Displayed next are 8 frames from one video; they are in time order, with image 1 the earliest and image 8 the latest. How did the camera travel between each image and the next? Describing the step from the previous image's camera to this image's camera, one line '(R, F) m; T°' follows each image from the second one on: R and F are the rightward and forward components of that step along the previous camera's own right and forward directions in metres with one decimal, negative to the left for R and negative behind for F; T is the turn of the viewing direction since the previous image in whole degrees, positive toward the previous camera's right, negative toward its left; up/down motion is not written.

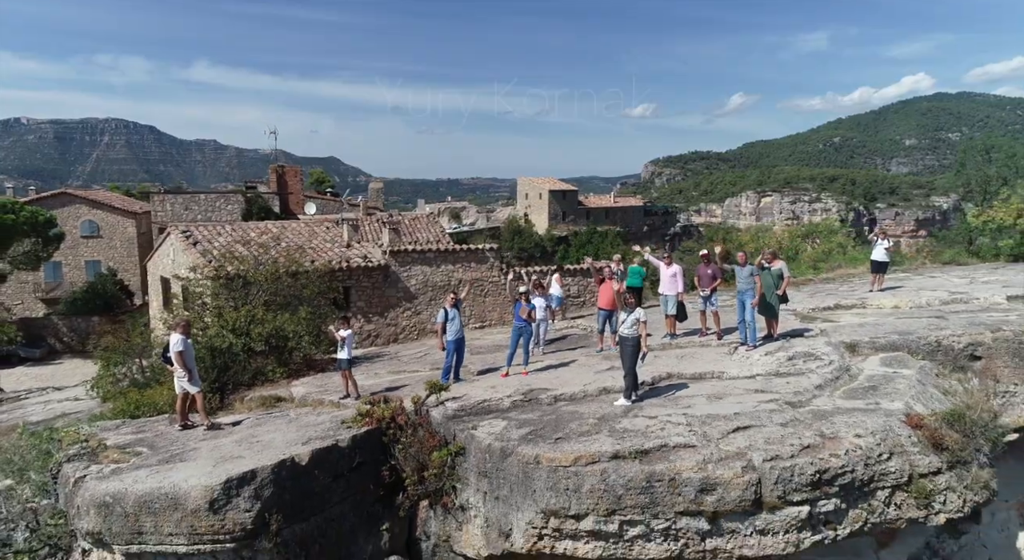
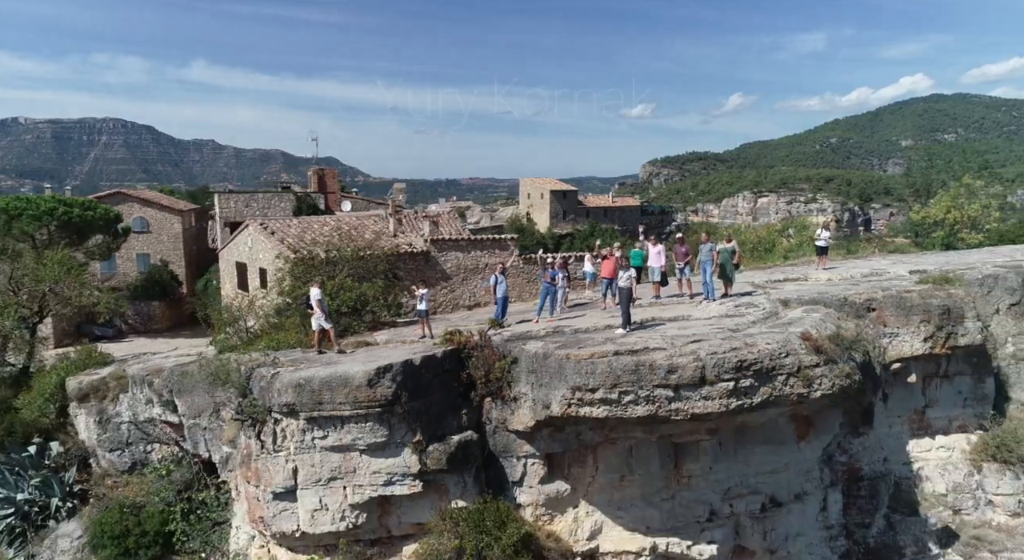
(-0.4, -2.1) m; 0°
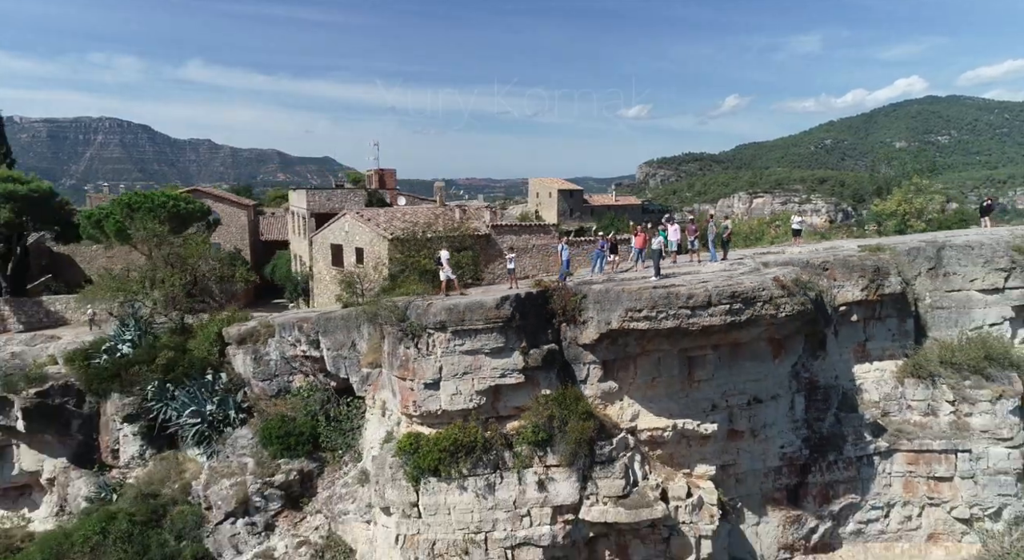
(-1.1, -3.0) m; 0°
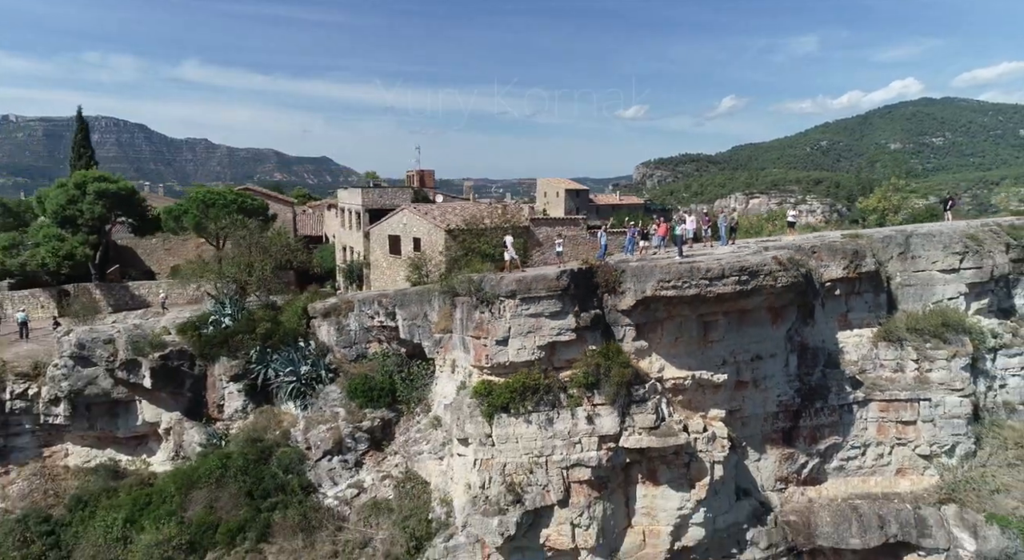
(-1.0, -2.3) m; 0°
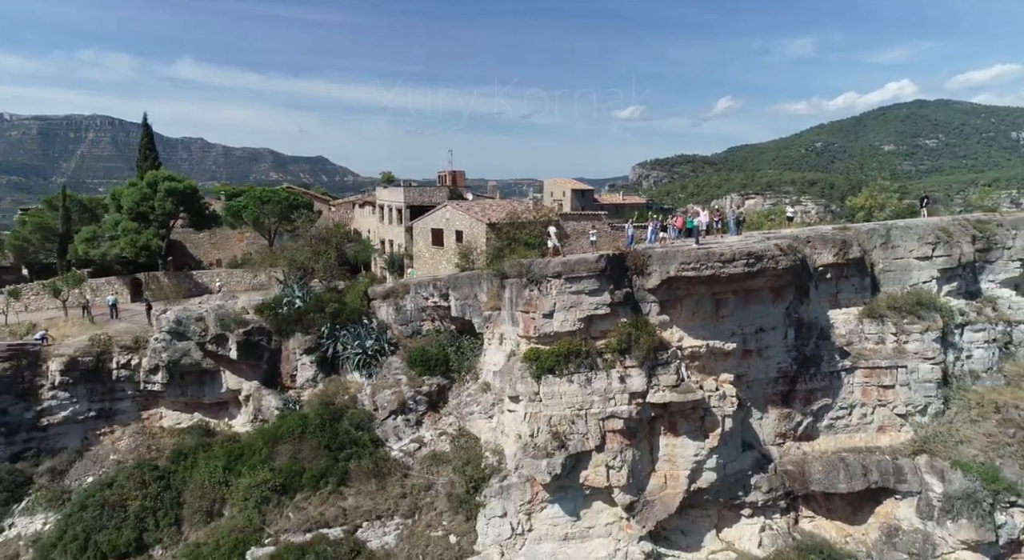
(-1.0, -2.2) m; 0°
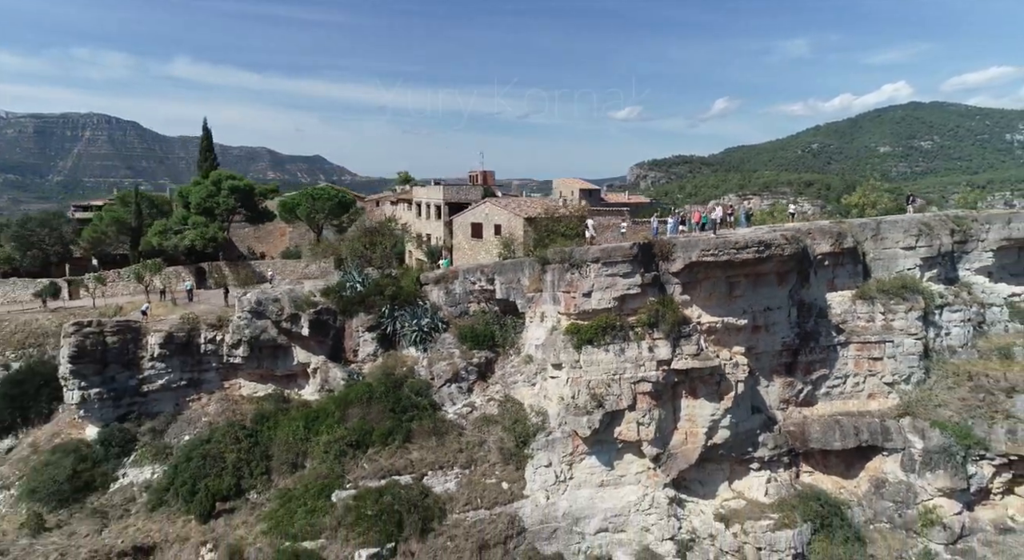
(-1.2, -2.3) m; 0°
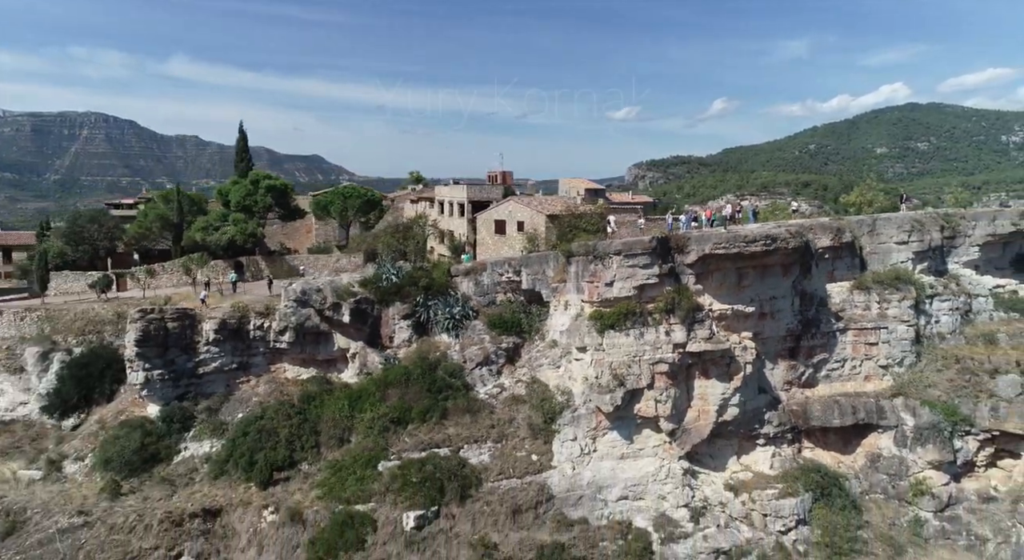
(-0.9, -1.5) m; 0°
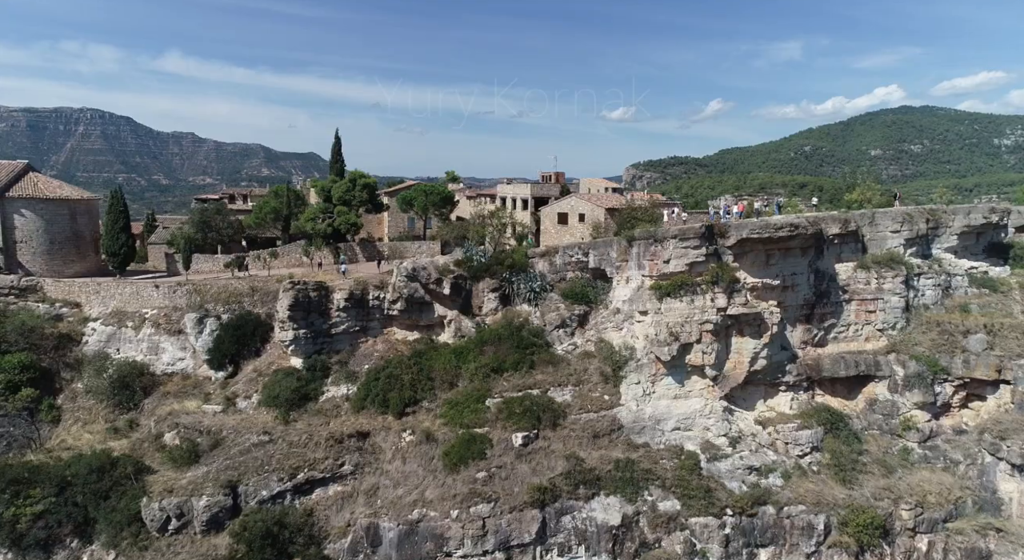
(-2.9, -4.6) m; 0°
